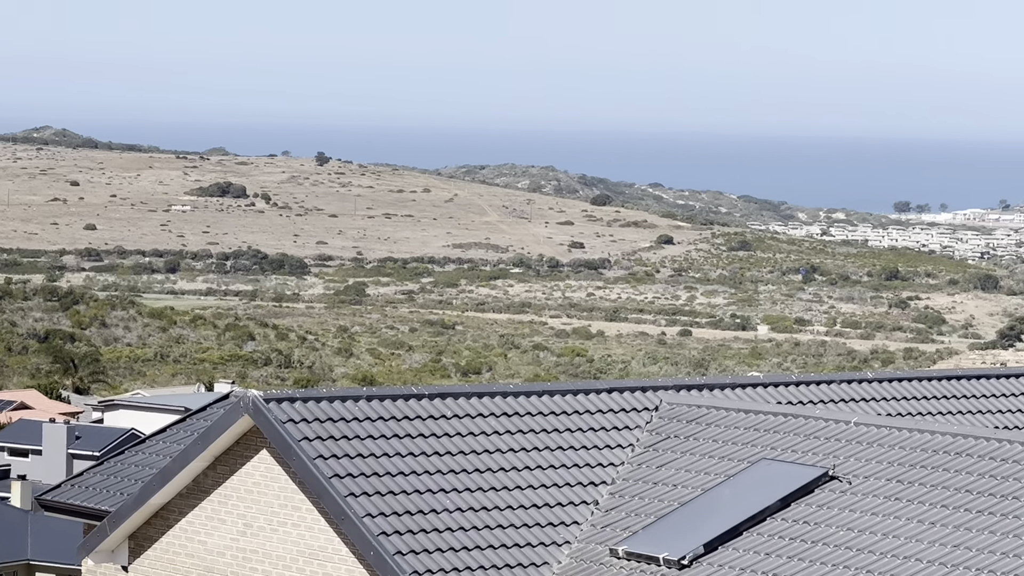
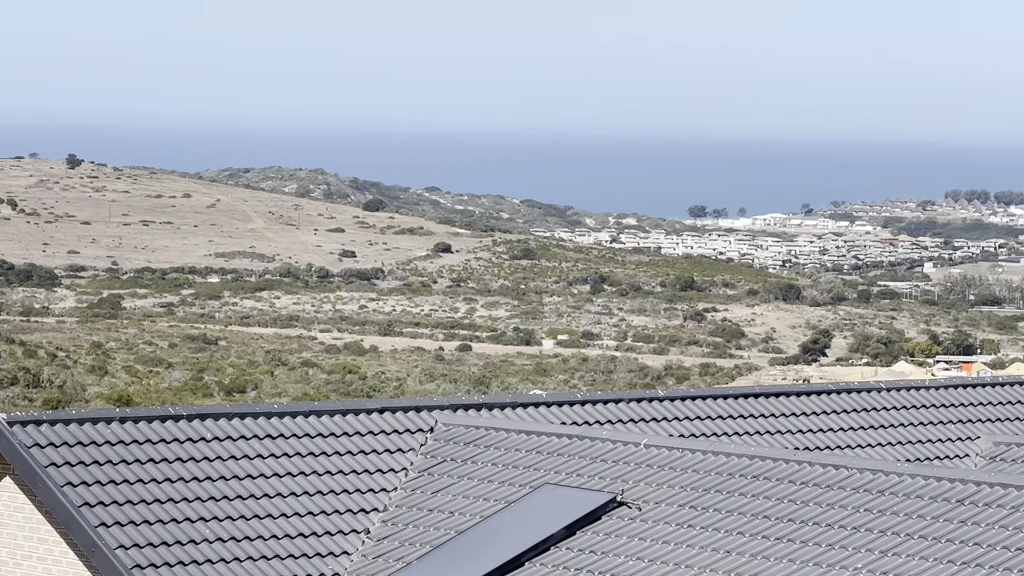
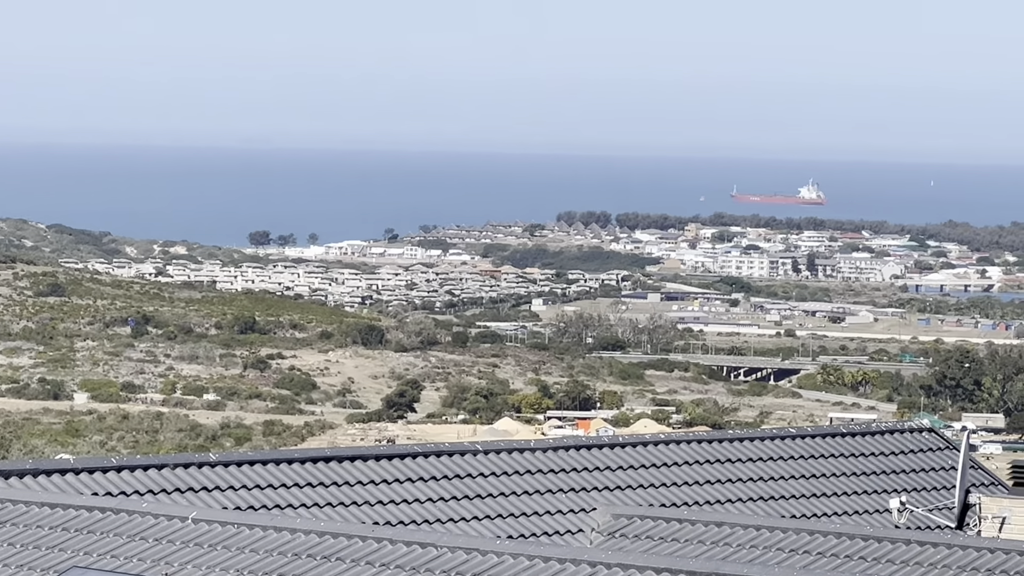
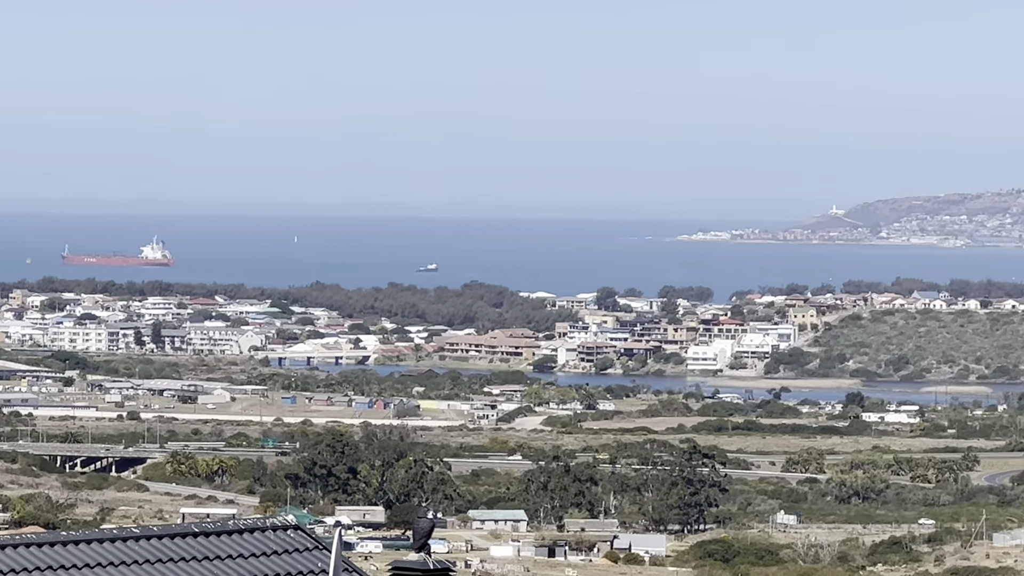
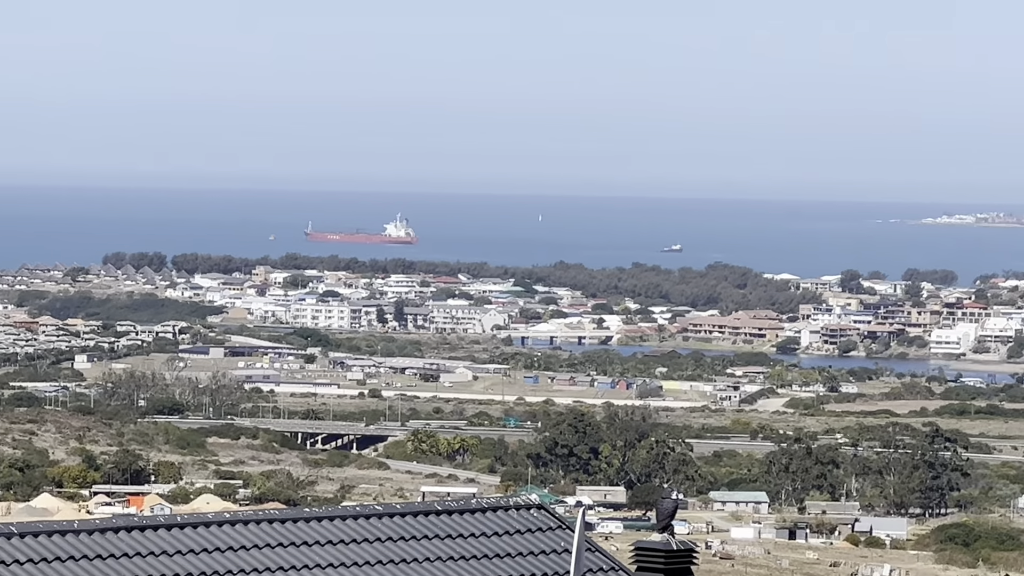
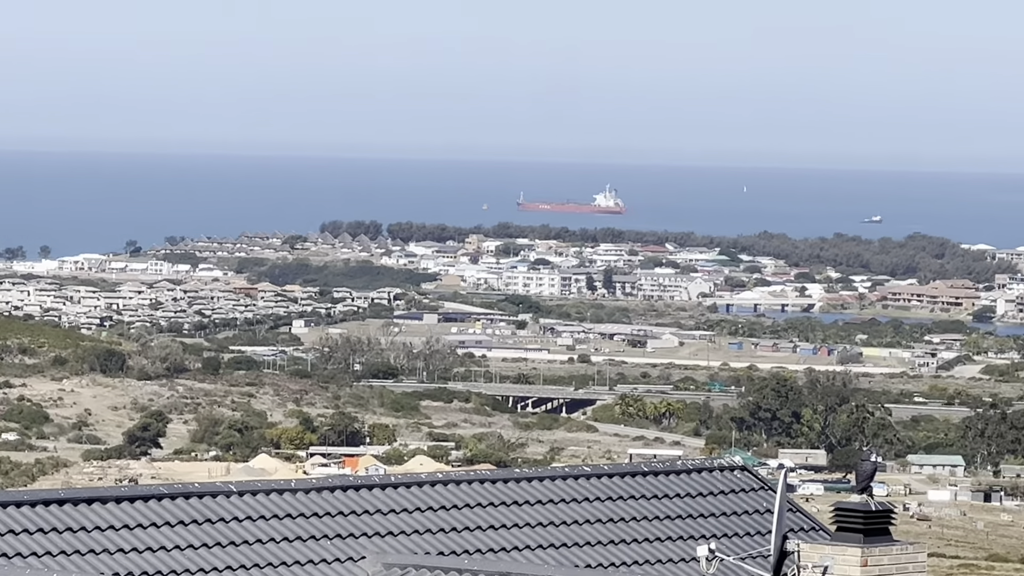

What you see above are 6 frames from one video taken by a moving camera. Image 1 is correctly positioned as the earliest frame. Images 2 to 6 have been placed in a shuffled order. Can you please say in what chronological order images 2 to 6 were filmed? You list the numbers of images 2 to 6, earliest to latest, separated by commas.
2, 3, 6, 5, 4
